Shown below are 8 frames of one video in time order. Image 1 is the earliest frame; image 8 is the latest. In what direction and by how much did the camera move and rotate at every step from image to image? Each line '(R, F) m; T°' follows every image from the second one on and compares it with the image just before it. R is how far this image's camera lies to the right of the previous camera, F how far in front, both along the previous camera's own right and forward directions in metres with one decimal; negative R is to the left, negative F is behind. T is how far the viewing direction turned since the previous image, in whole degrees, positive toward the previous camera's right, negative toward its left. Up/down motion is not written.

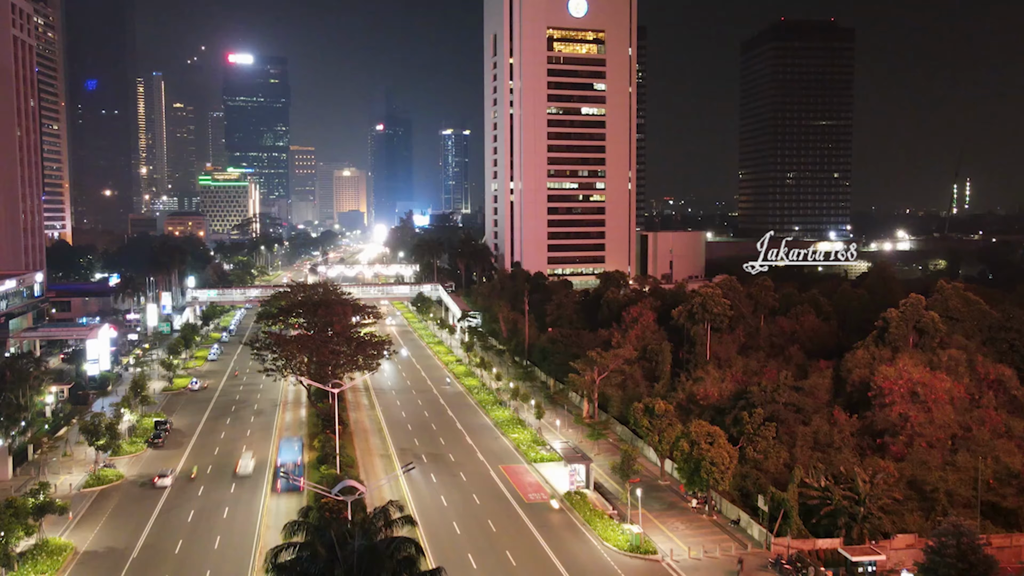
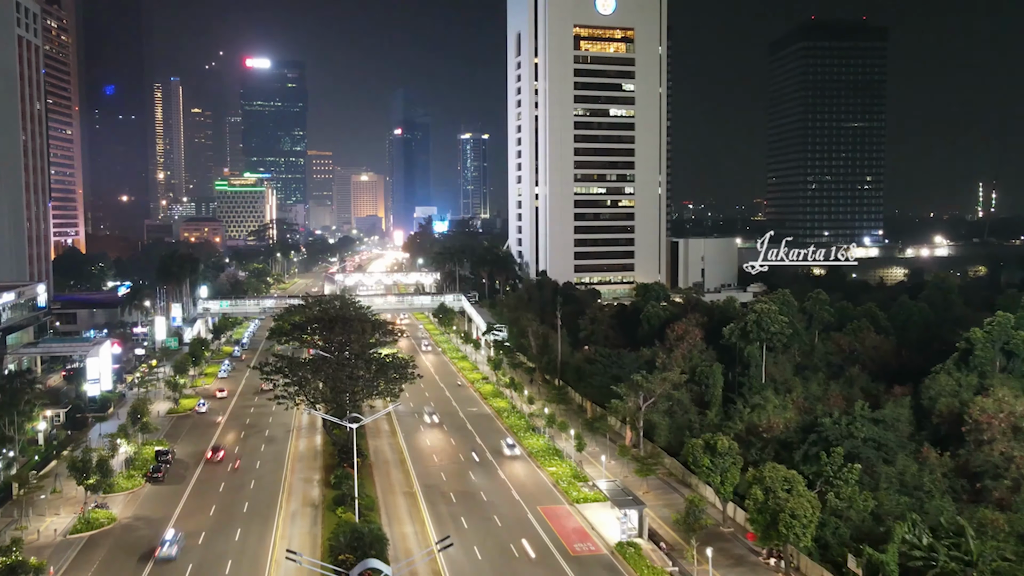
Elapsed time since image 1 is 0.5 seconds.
(-1.1, +5.4) m; -1°
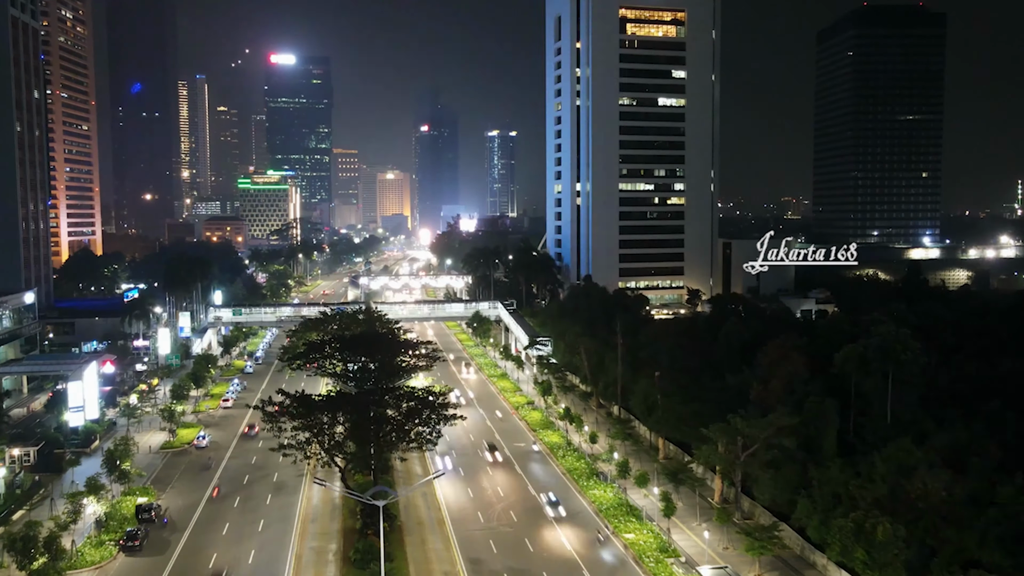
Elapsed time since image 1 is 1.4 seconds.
(-1.9, +10.3) m; -2°
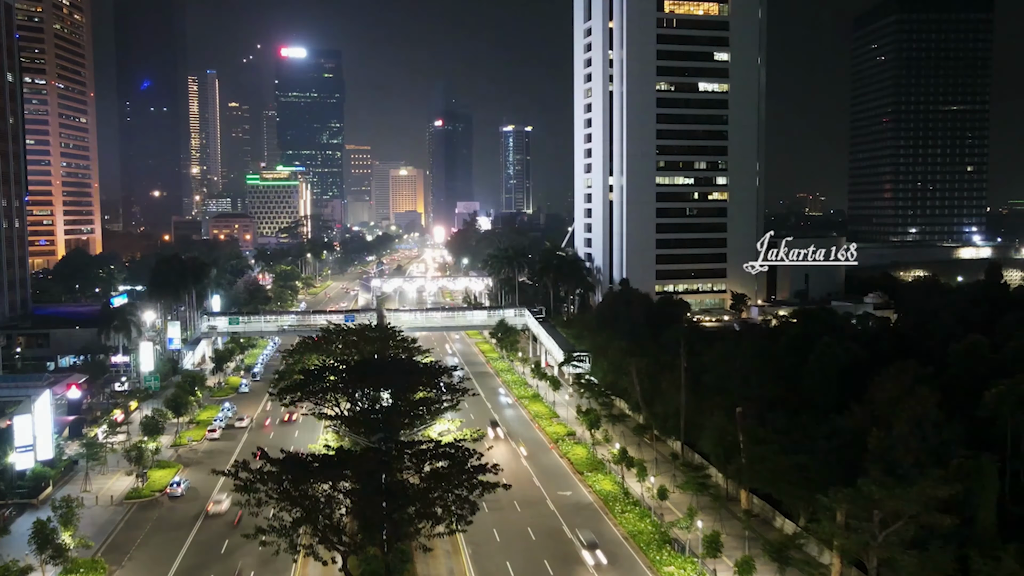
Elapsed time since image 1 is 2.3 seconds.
(-1.6, +10.3) m; -1°
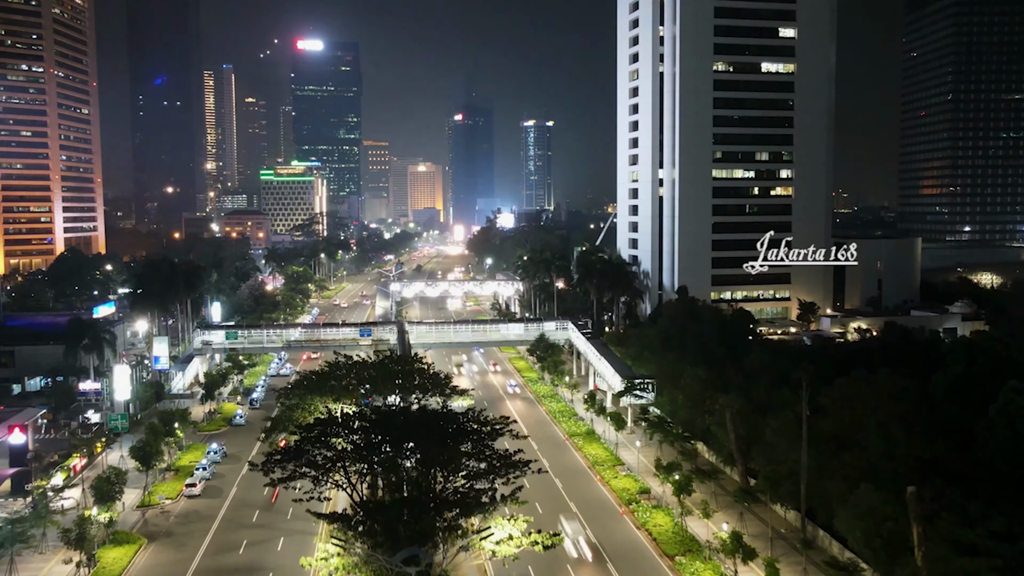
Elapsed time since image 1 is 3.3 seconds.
(-2.1, +12.0) m; -1°
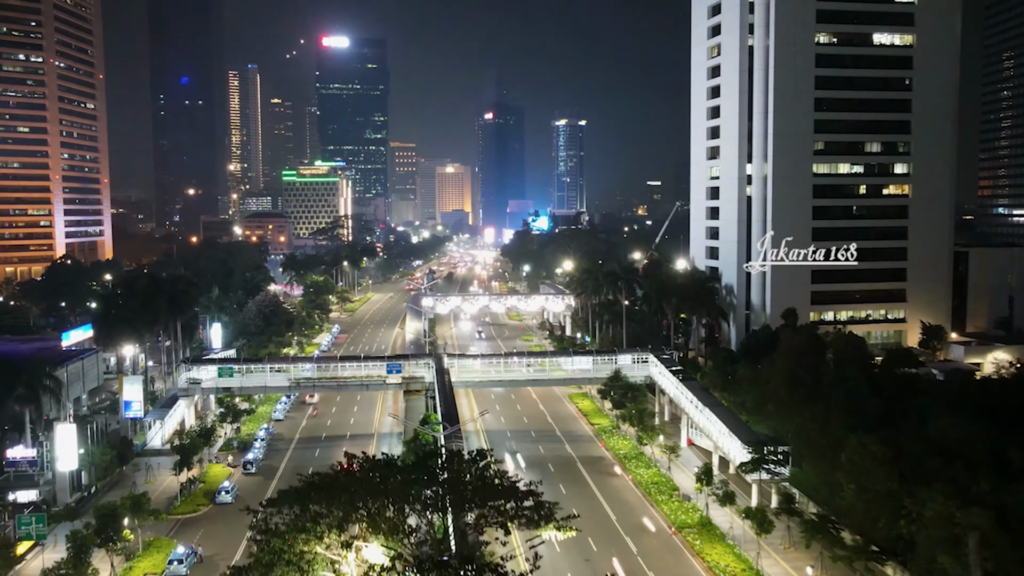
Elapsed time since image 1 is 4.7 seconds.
(-2.7, +15.6) m; -2°
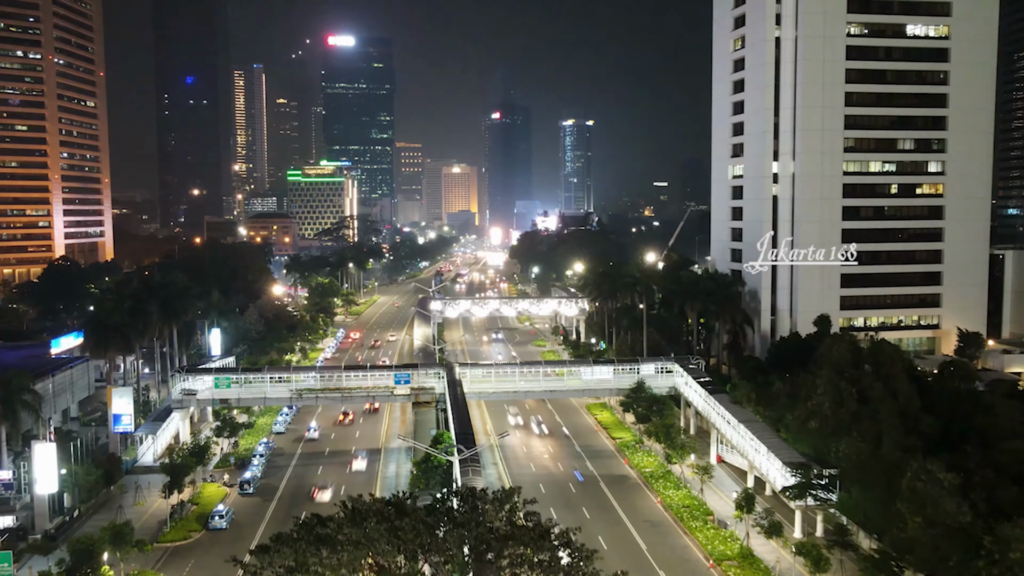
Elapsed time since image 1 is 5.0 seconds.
(-0.7, +3.7) m; 0°
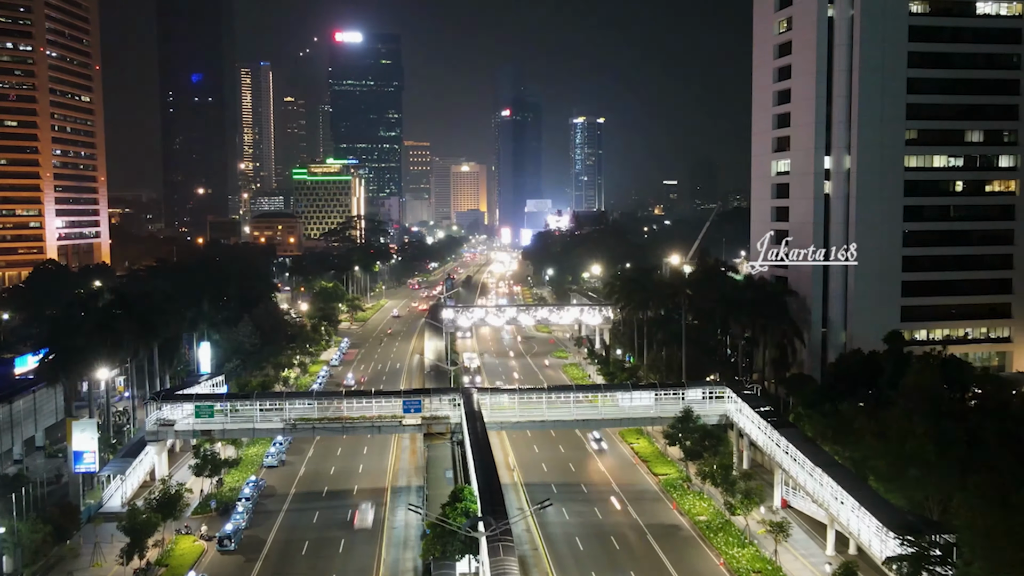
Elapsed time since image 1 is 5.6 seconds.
(-1.0, +7.5) m; -1°
